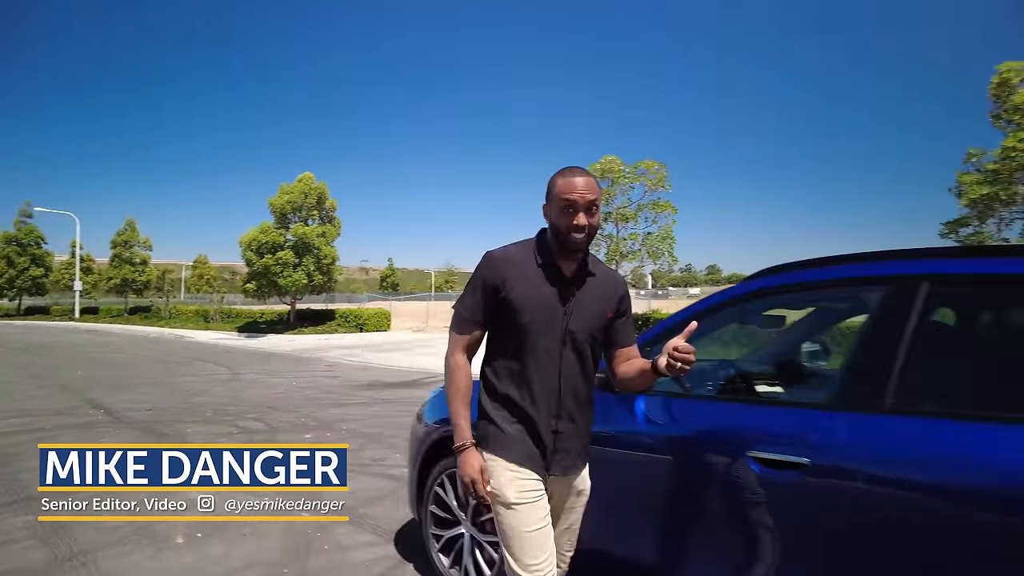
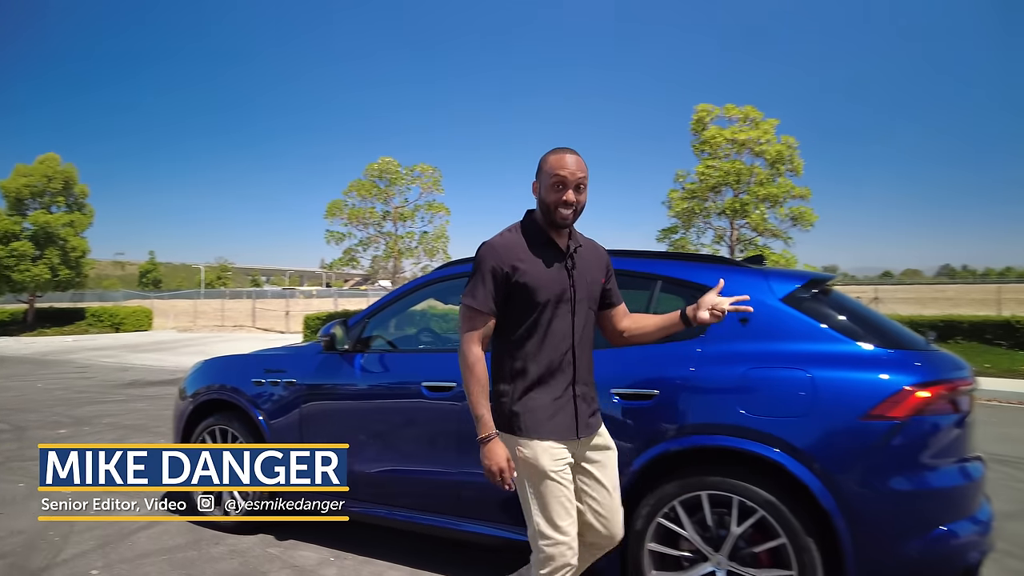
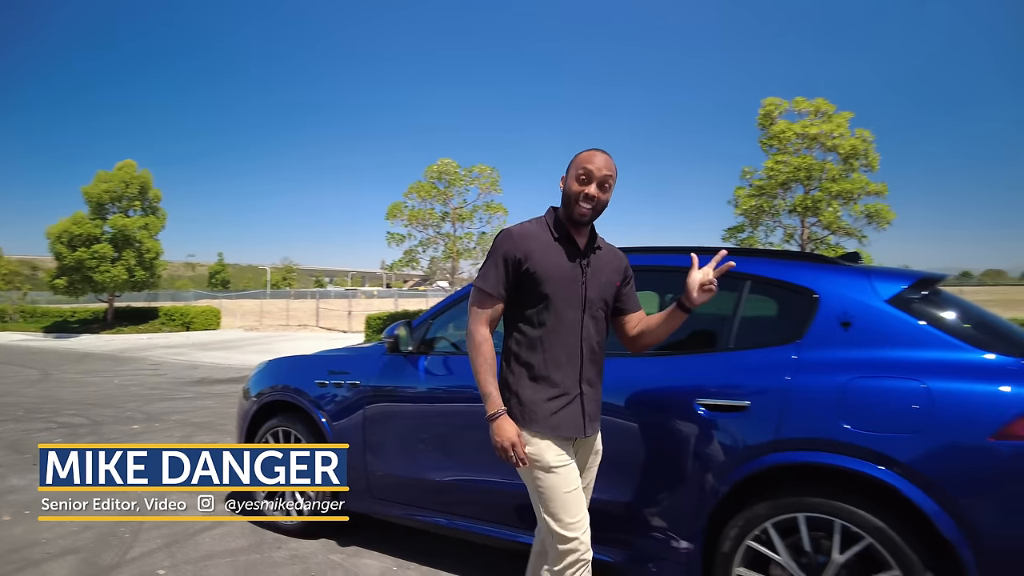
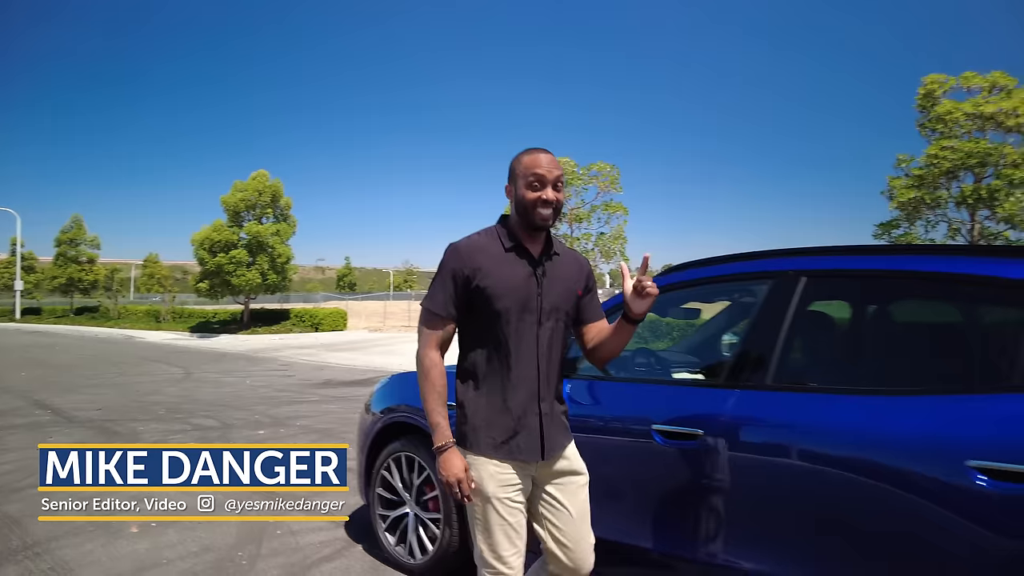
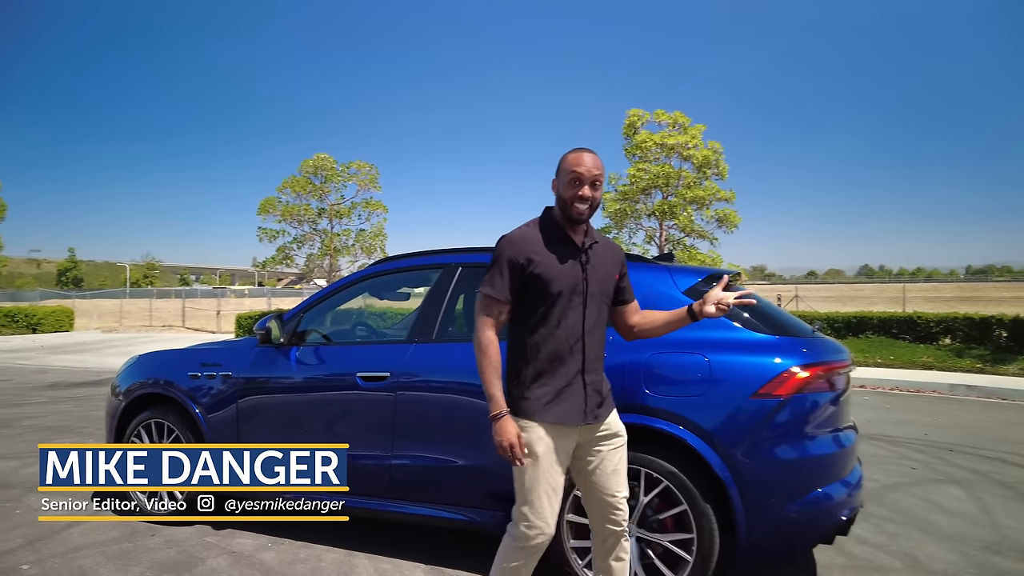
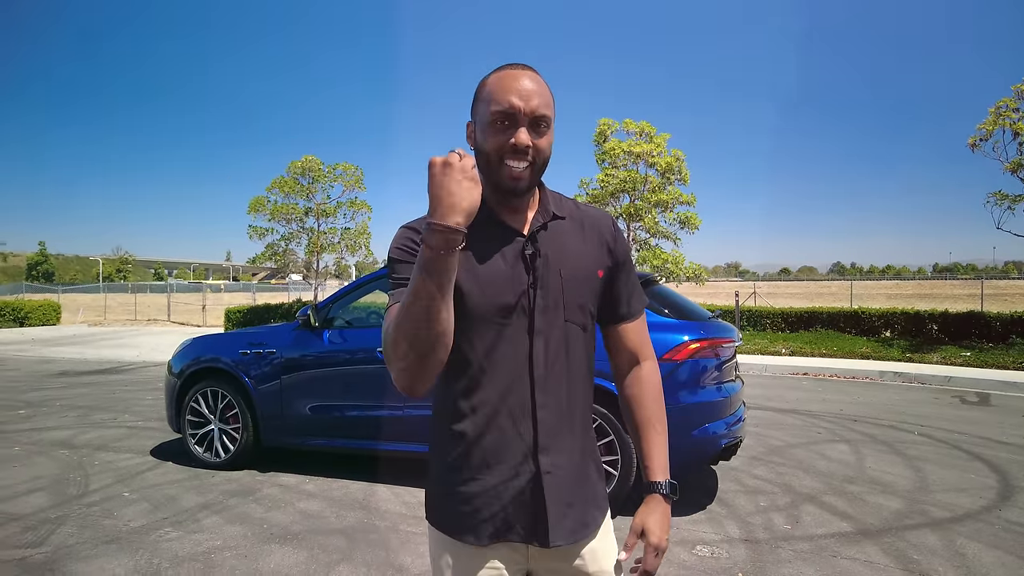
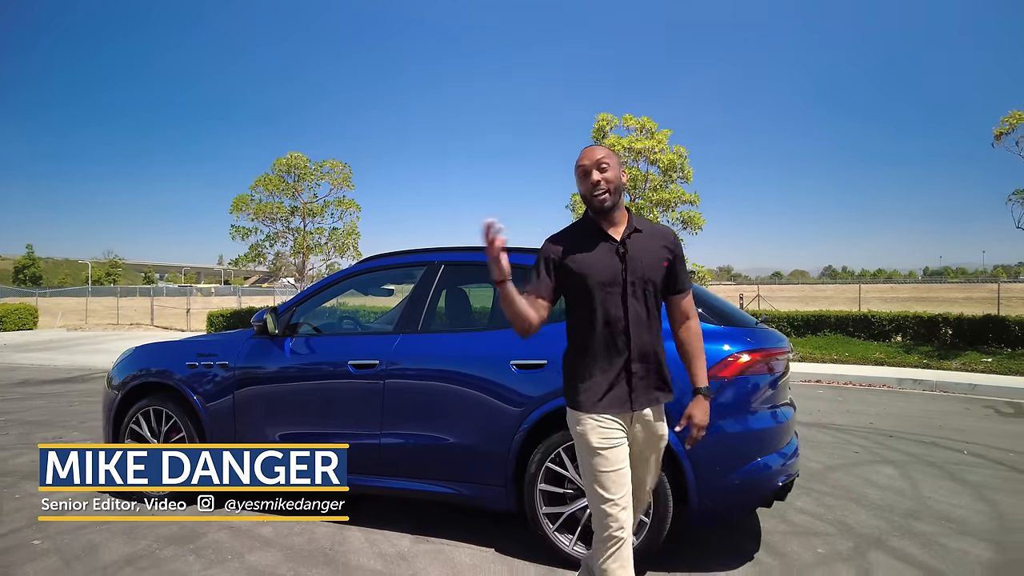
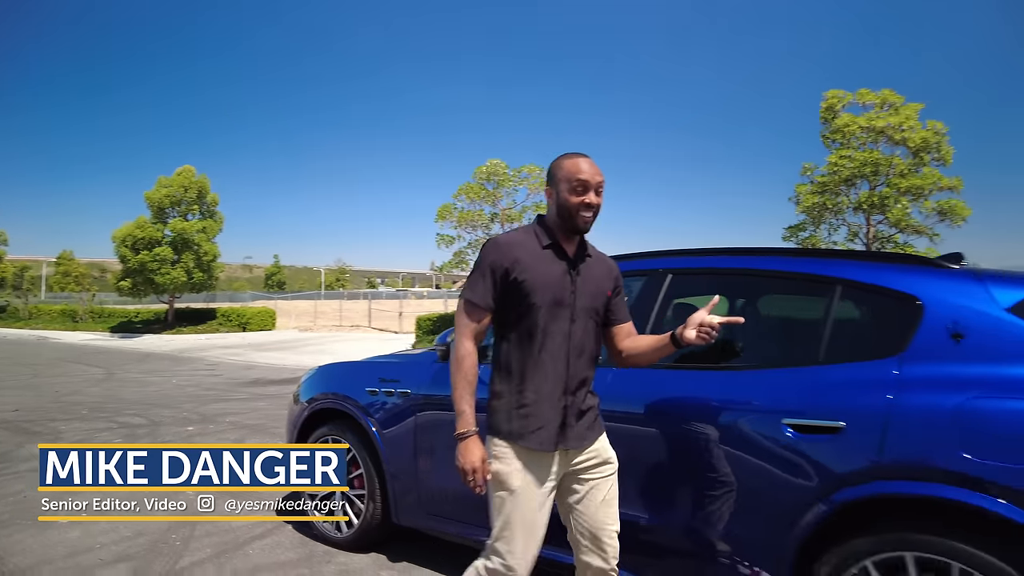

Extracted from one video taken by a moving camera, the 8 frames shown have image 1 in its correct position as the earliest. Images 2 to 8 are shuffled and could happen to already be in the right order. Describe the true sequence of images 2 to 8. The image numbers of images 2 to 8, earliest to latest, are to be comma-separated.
4, 8, 3, 2, 5, 7, 6
